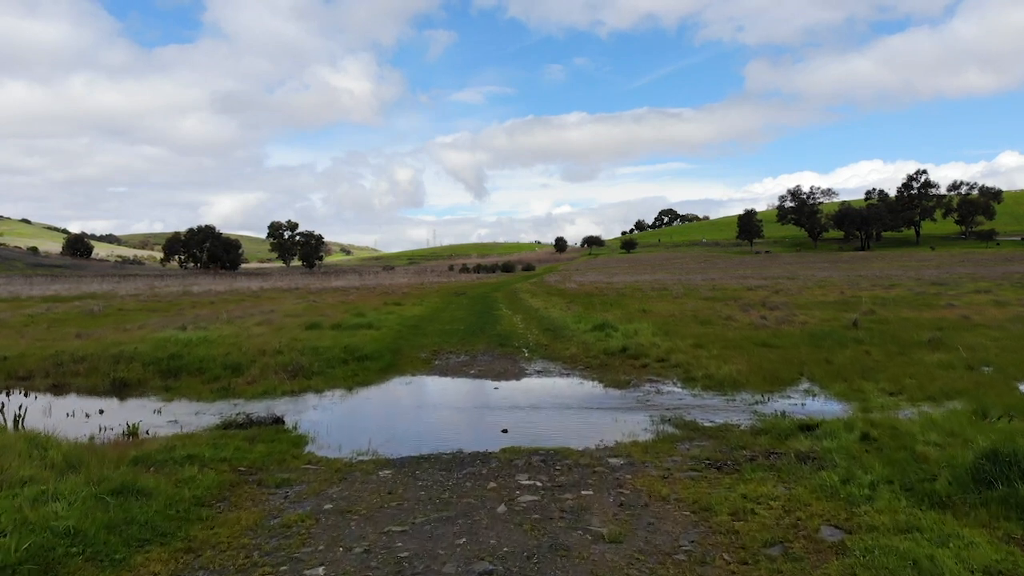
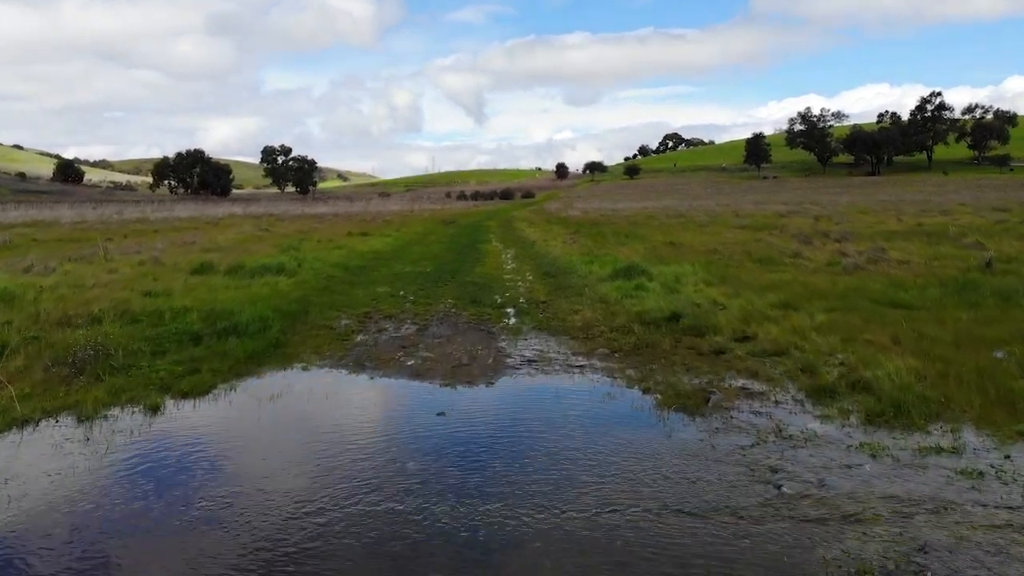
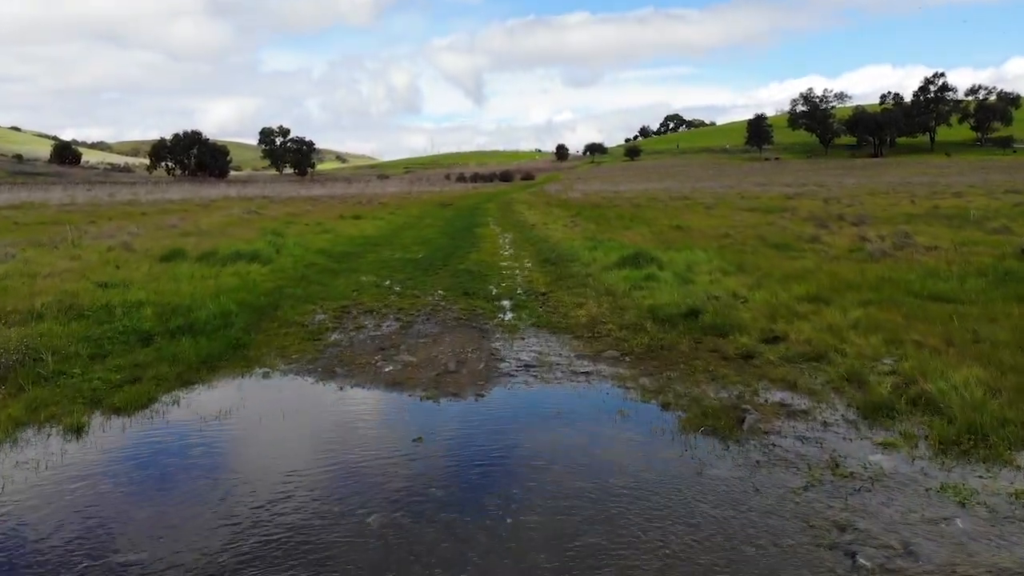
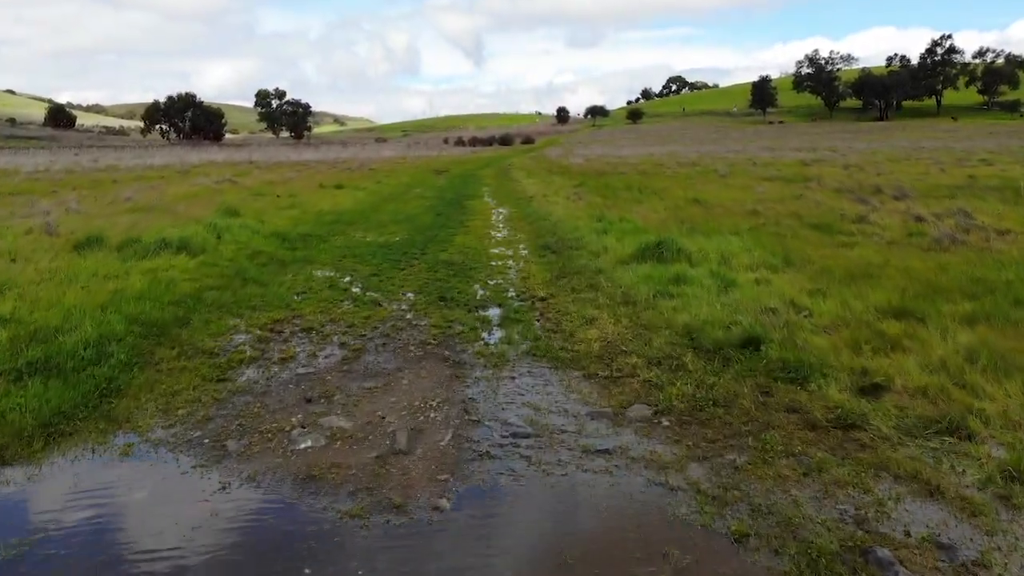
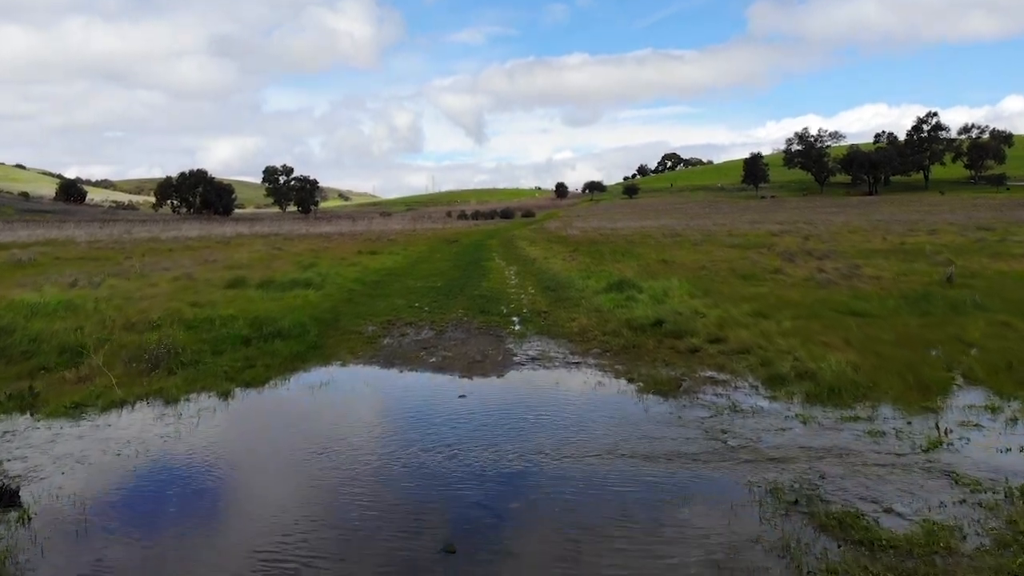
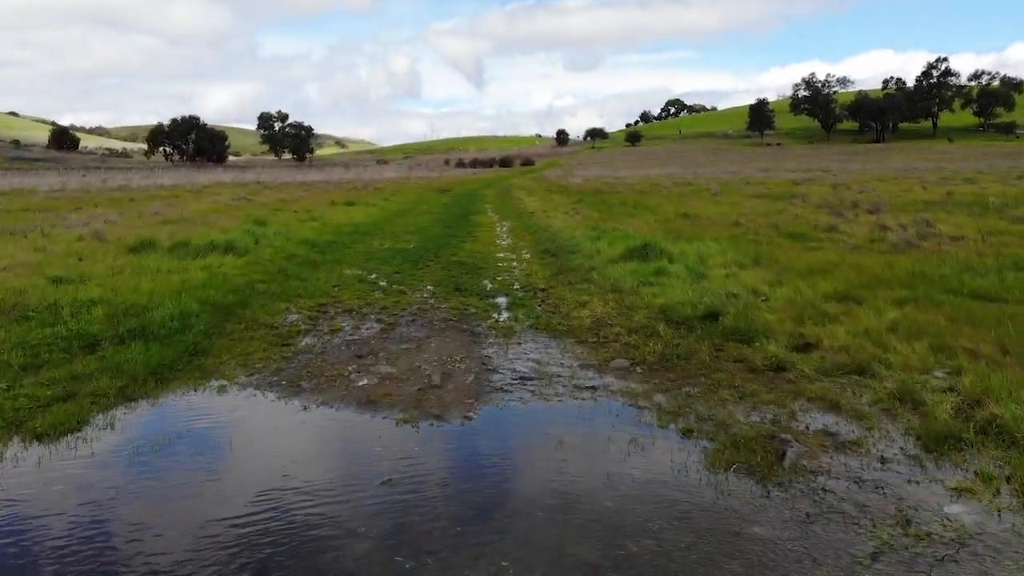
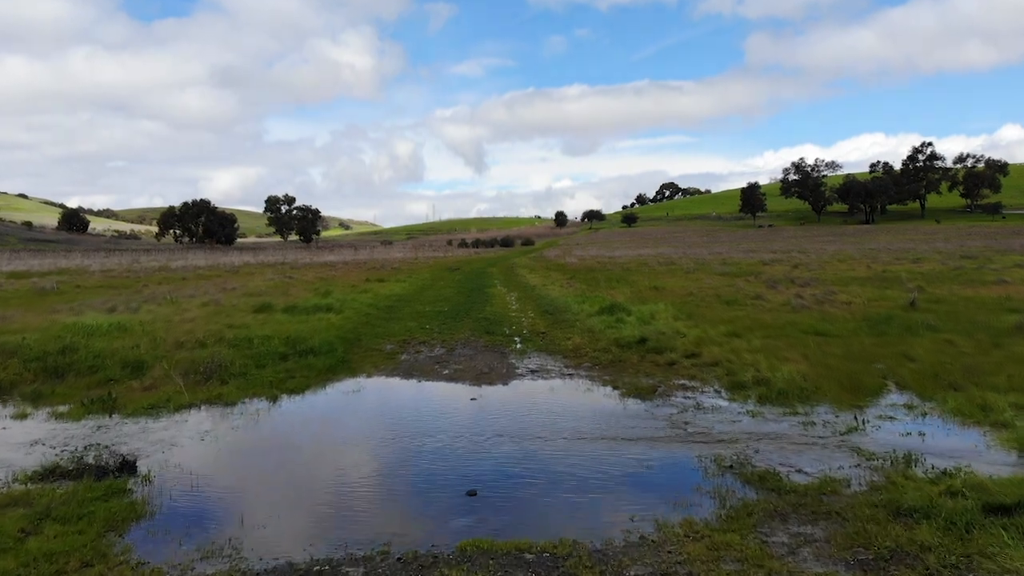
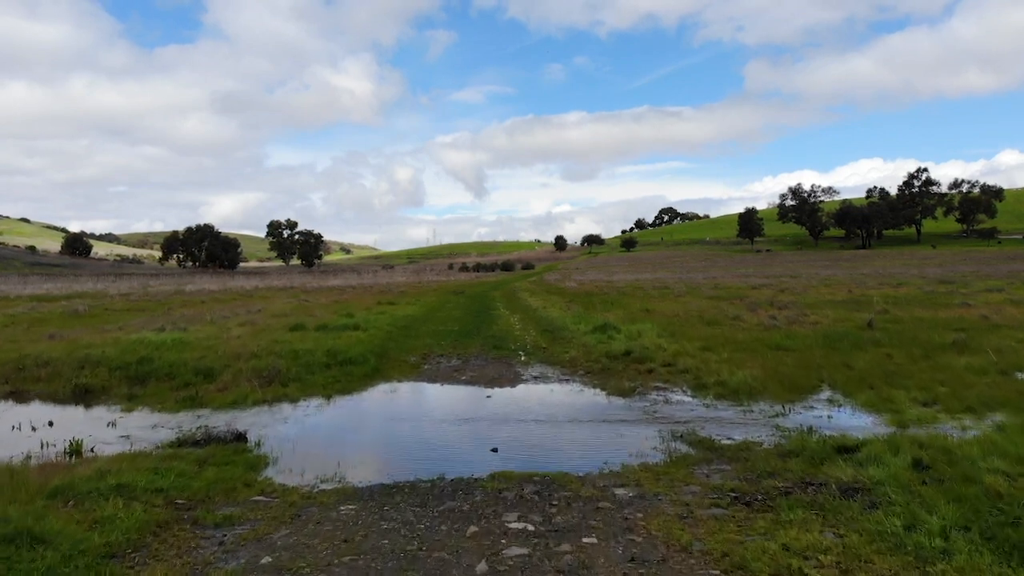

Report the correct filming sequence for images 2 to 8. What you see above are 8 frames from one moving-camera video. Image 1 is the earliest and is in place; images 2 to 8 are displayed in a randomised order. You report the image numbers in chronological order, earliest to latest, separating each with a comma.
8, 7, 5, 2, 3, 6, 4
